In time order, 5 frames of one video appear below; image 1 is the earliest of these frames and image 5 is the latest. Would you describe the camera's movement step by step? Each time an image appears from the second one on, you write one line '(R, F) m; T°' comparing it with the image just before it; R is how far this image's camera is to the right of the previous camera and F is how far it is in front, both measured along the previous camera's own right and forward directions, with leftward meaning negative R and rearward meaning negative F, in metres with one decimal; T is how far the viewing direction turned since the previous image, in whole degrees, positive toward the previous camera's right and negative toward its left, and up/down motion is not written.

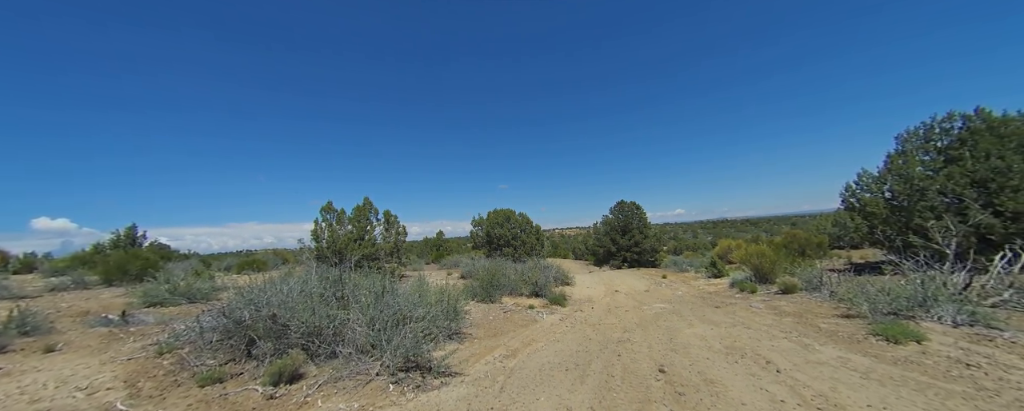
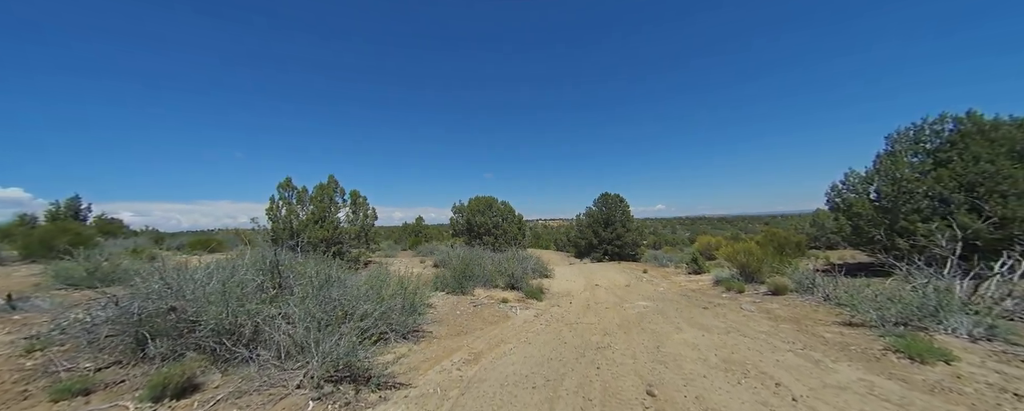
(+0.2, +0.9) m; +3°
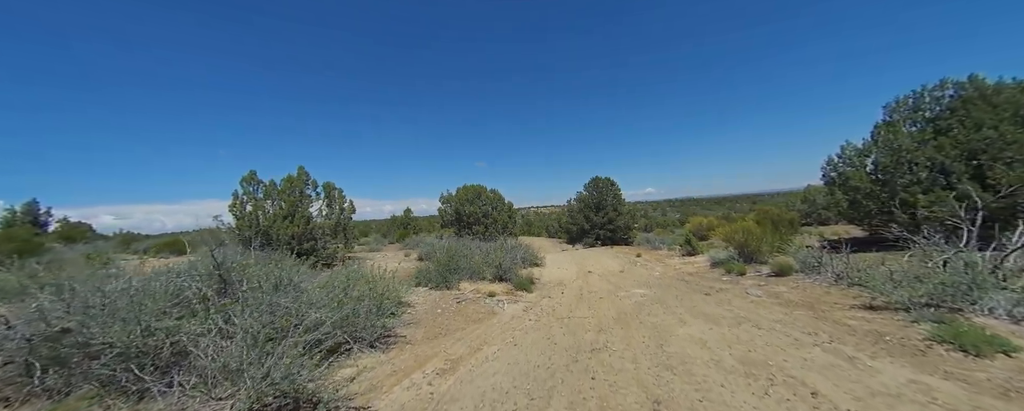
(+0.2, +0.8) m; +1°
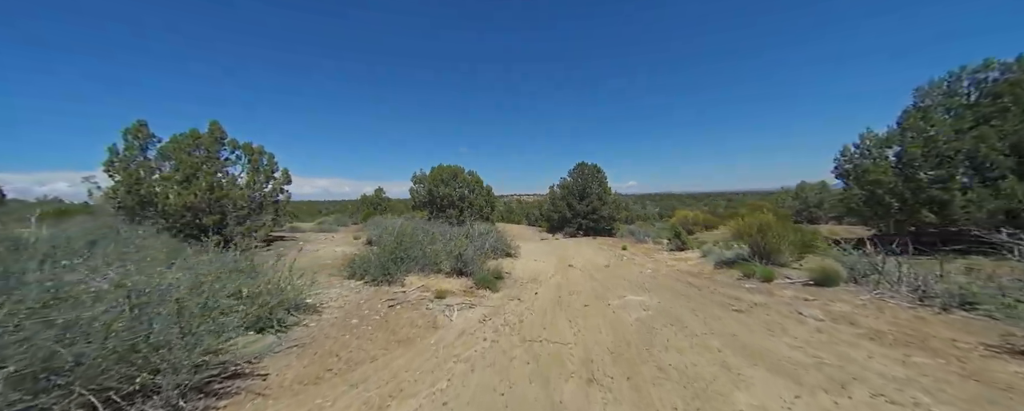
(+0.4, +2.2) m; +3°
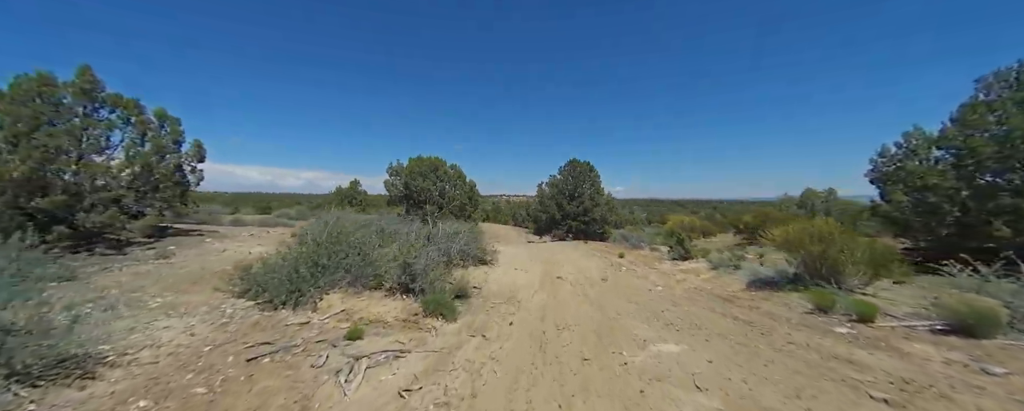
(+0.4, +2.4) m; +2°
